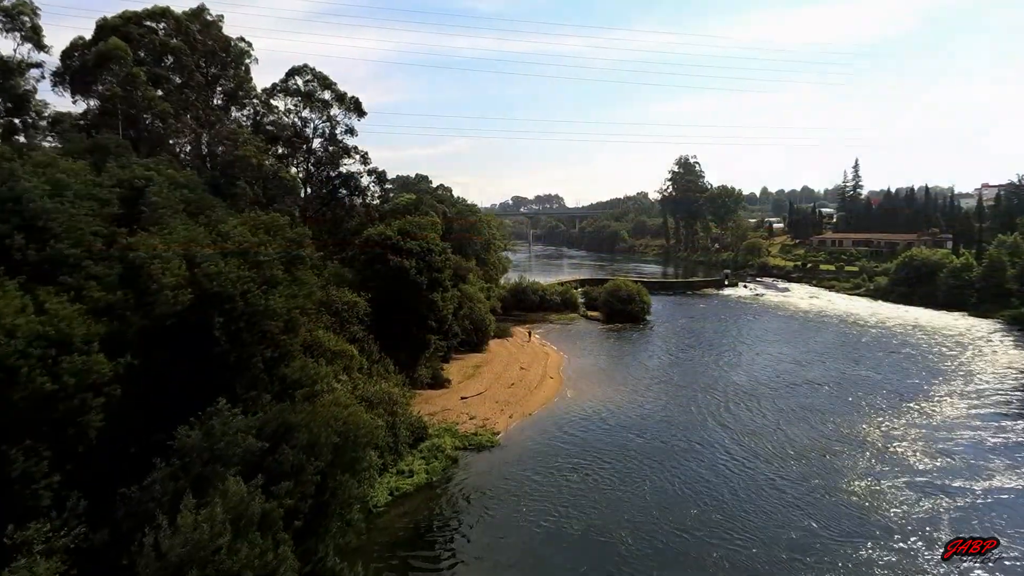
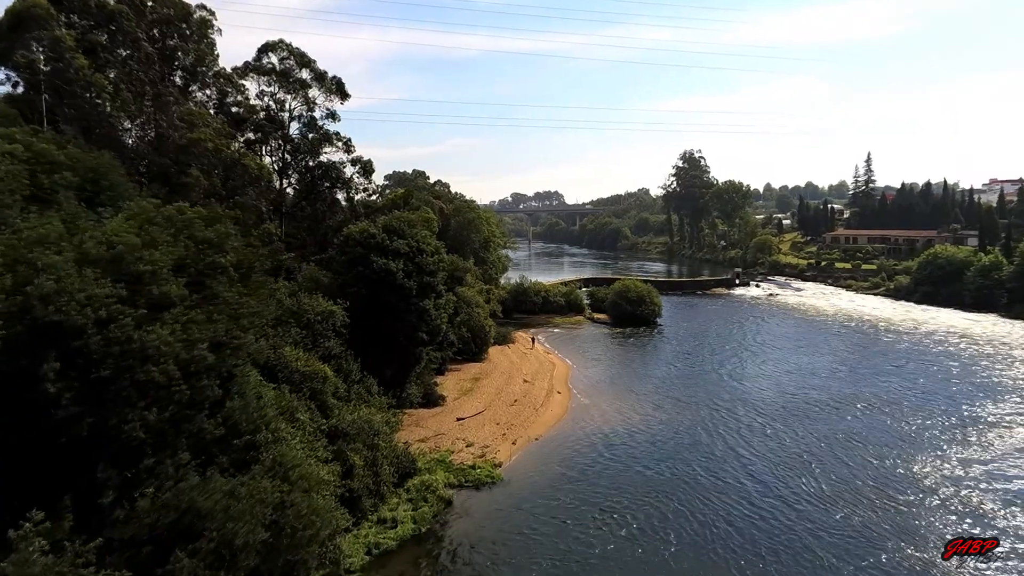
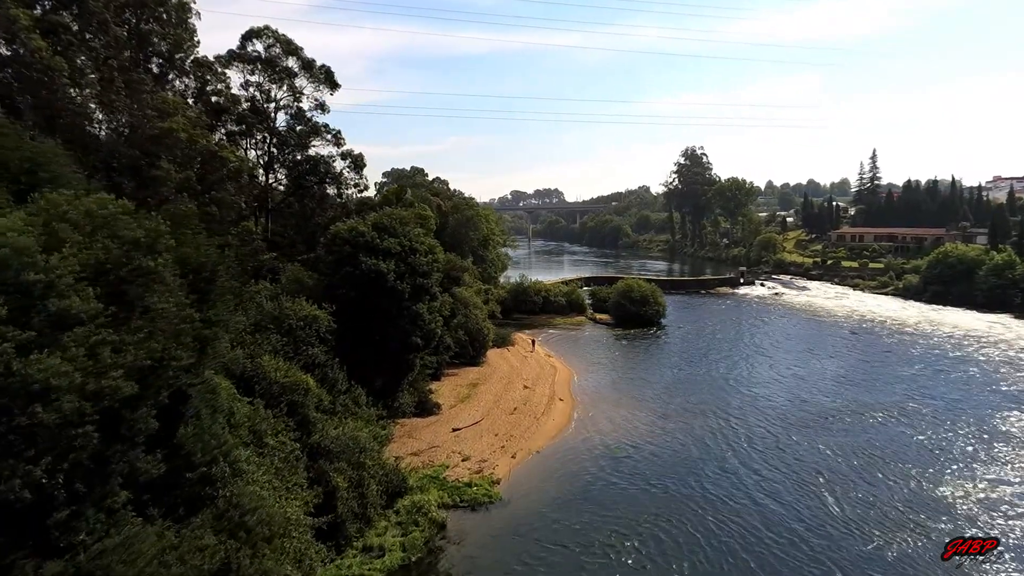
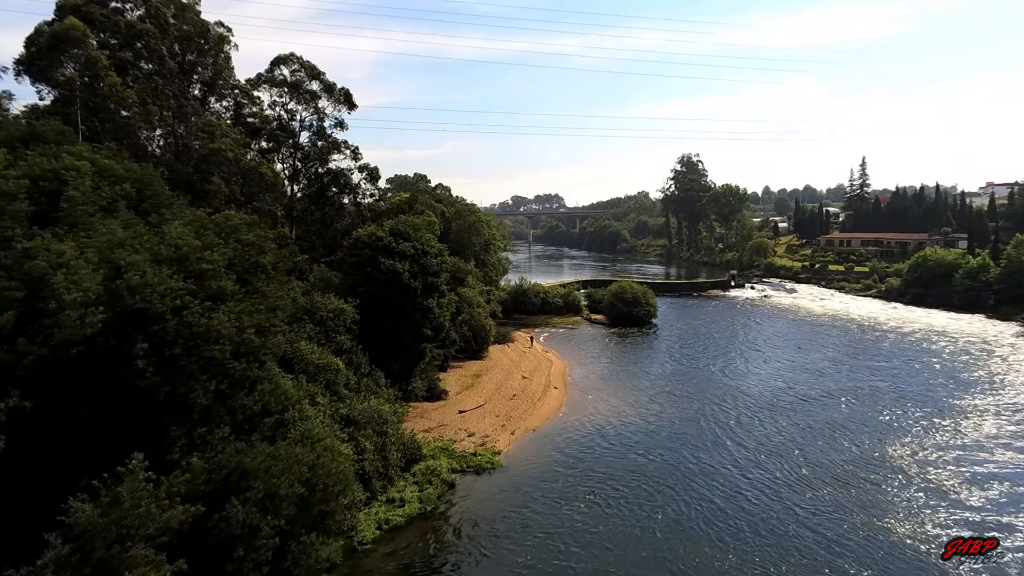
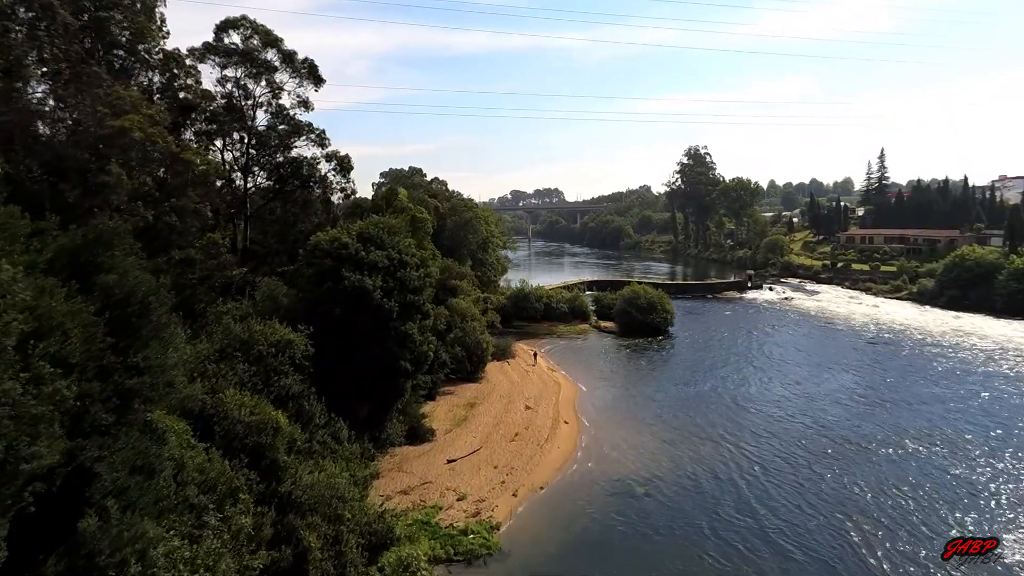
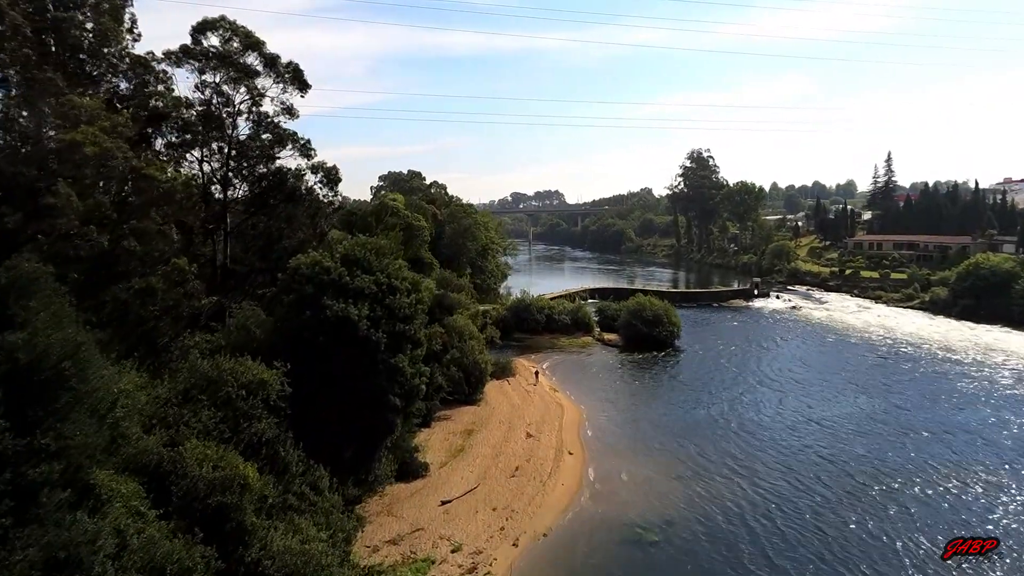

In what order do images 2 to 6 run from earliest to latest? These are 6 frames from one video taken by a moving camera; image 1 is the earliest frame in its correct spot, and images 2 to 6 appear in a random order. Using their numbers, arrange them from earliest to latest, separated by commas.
4, 2, 3, 5, 6
